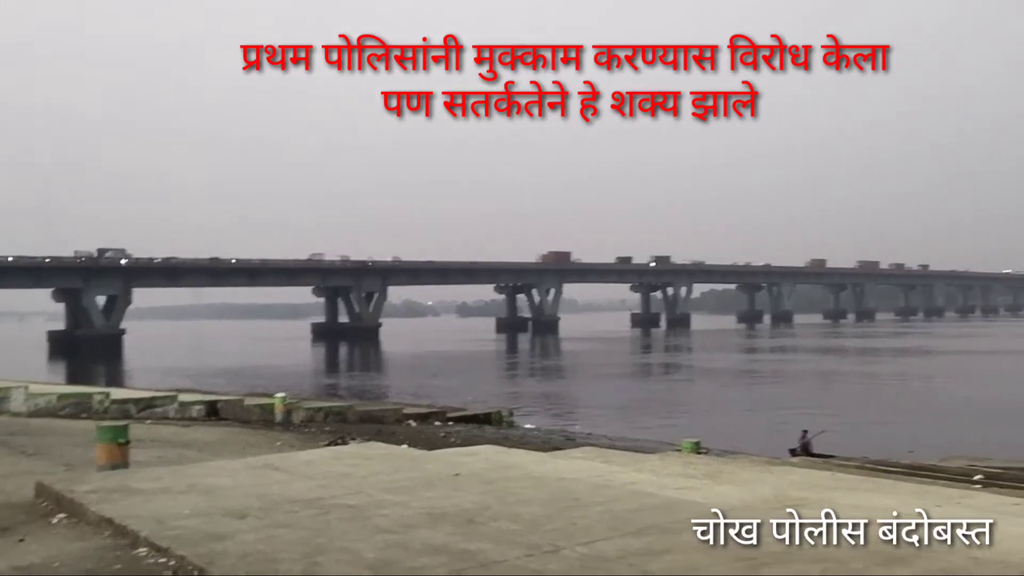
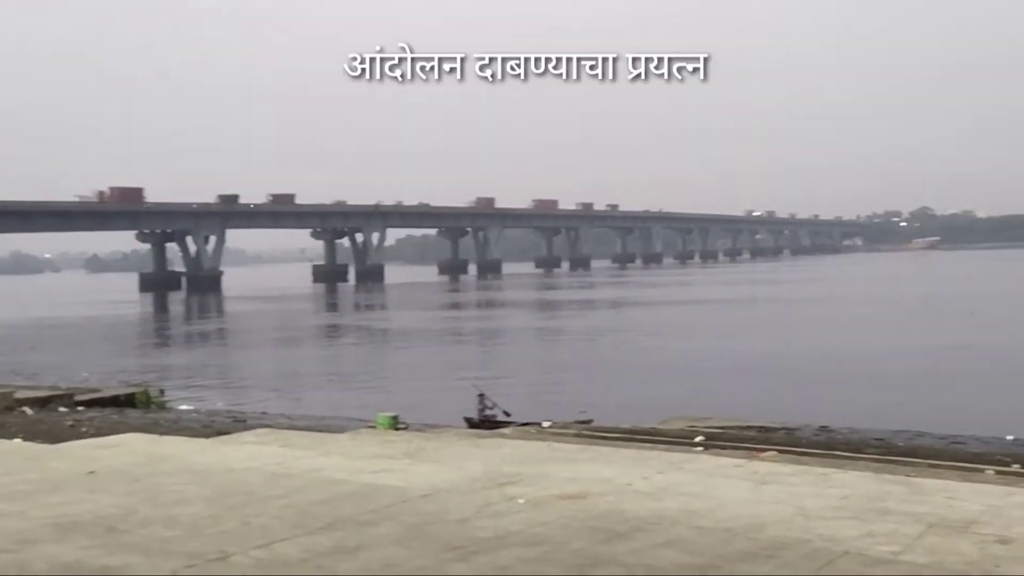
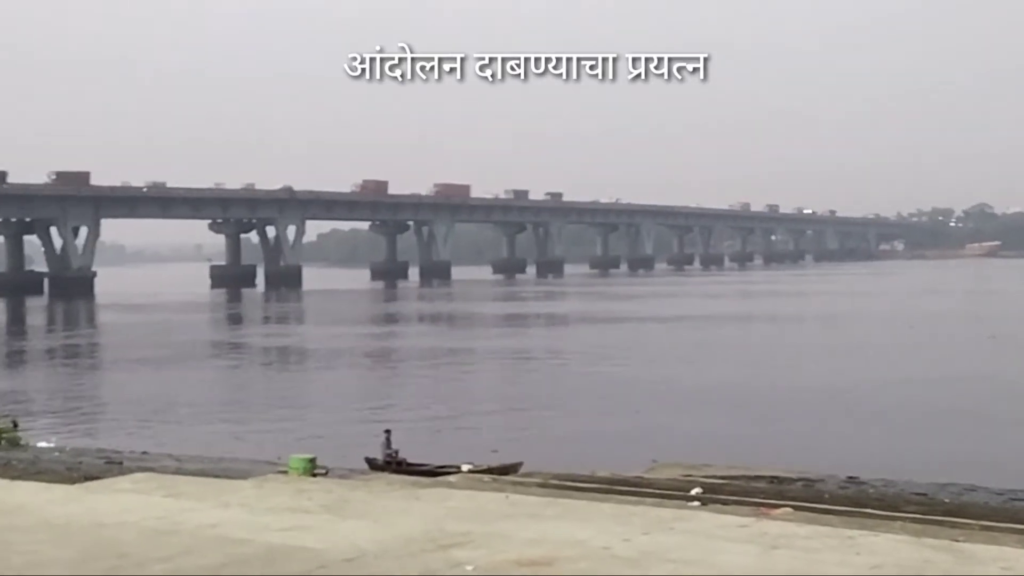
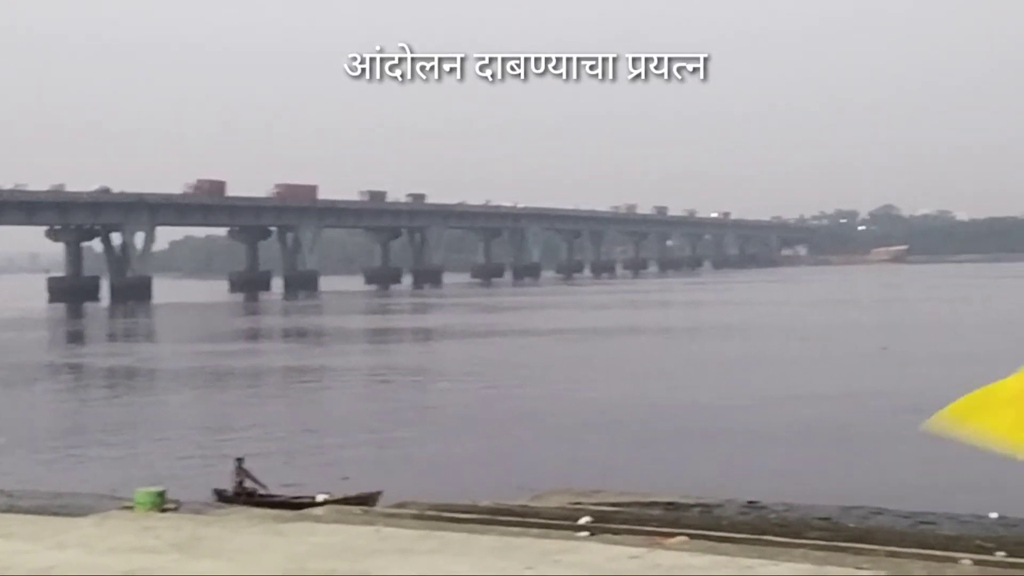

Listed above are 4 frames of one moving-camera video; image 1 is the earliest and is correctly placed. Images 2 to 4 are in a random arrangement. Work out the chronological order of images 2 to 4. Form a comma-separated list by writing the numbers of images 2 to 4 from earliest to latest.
2, 3, 4
